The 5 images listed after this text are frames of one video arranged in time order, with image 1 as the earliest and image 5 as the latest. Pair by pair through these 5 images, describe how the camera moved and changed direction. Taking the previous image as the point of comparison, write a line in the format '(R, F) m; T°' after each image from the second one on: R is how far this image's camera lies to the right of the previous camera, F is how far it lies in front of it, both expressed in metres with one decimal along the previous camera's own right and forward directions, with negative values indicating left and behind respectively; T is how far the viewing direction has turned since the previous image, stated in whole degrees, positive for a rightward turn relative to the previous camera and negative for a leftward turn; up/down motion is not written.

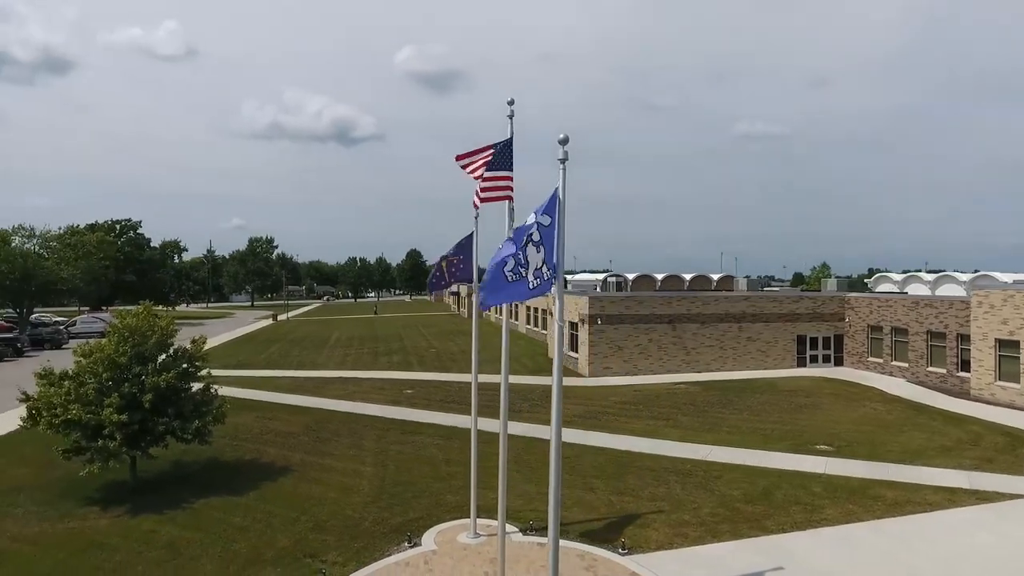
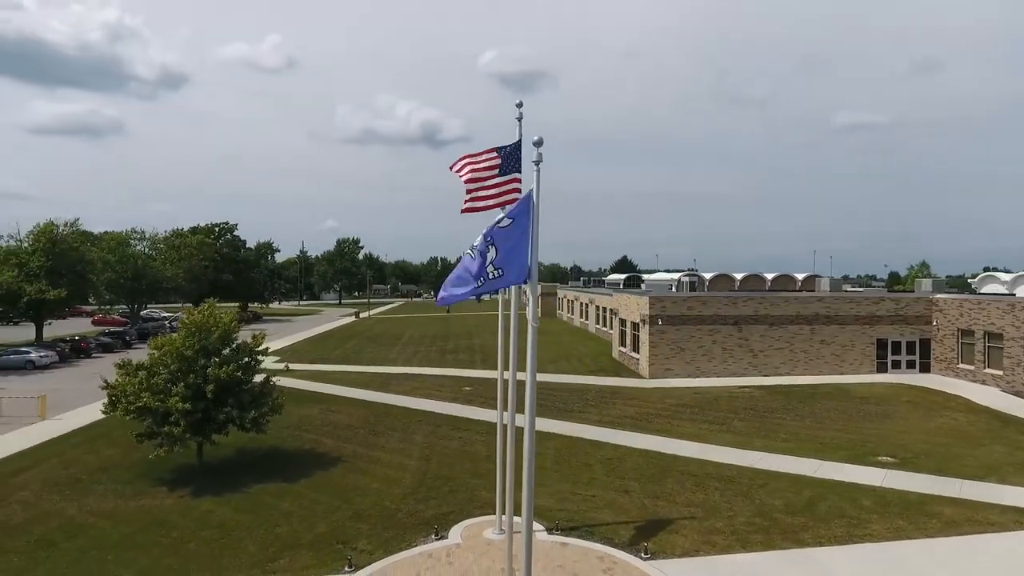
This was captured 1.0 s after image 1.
(+1.1, 0.0) m; -8°
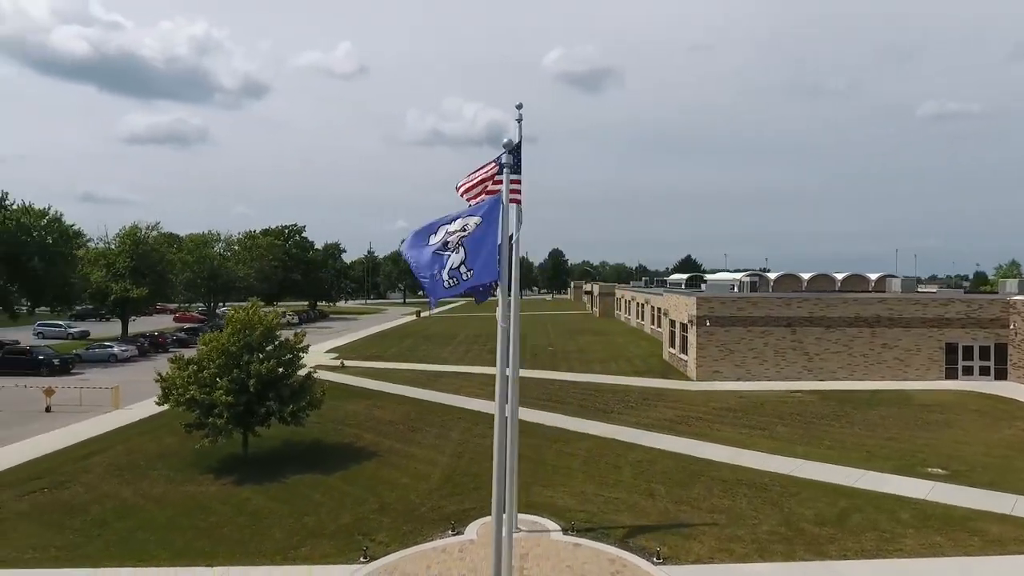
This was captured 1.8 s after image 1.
(+1.0, 0.0) m; -6°
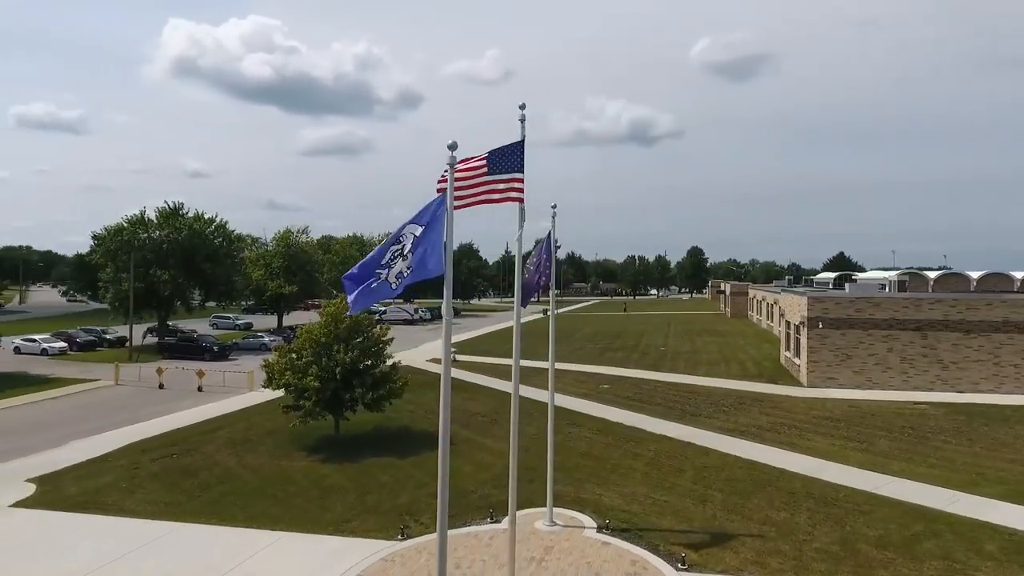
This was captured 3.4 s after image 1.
(+2.1, 0.0) m; -13°
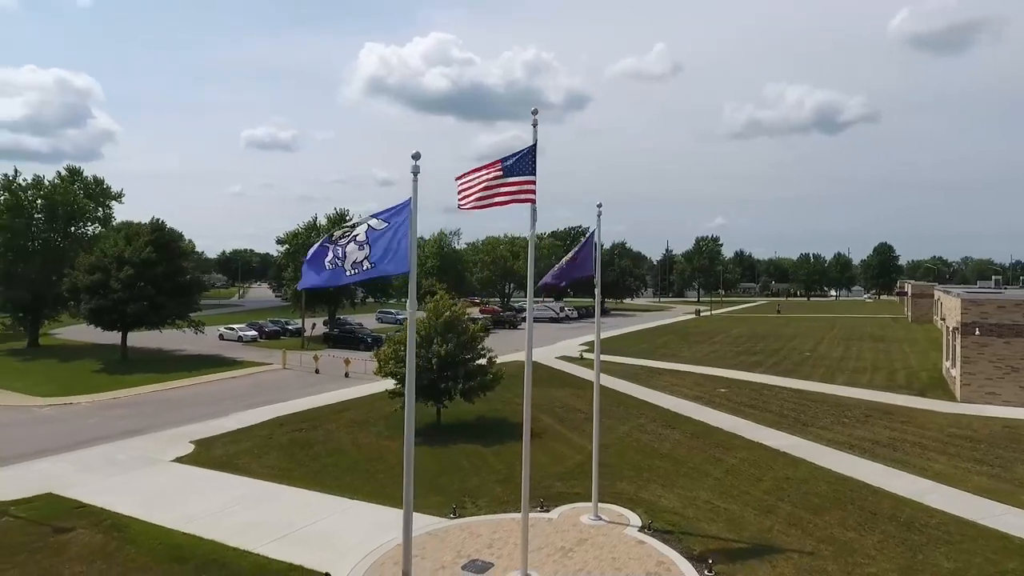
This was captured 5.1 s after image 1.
(+2.4, -0.1) m; -15°
